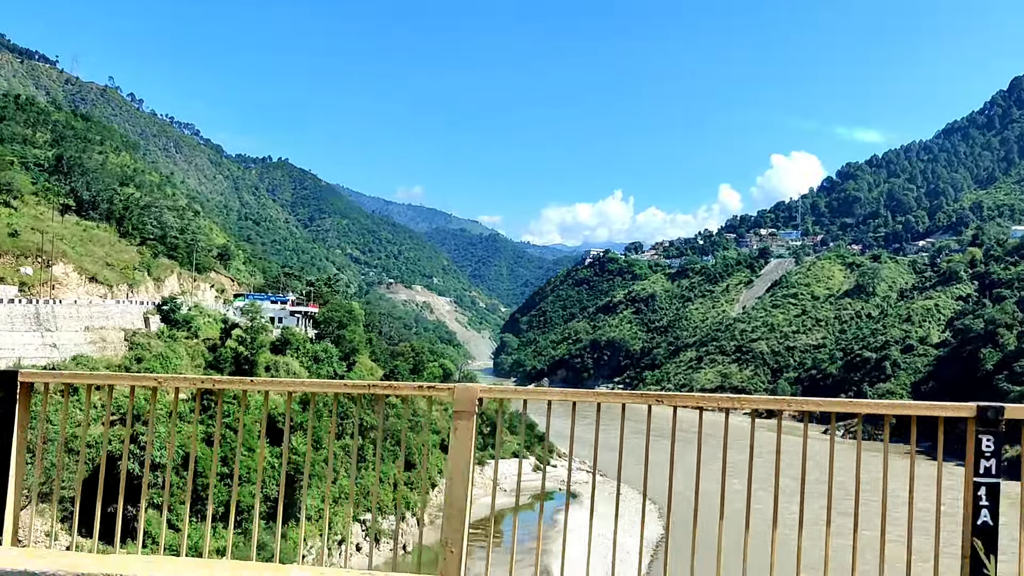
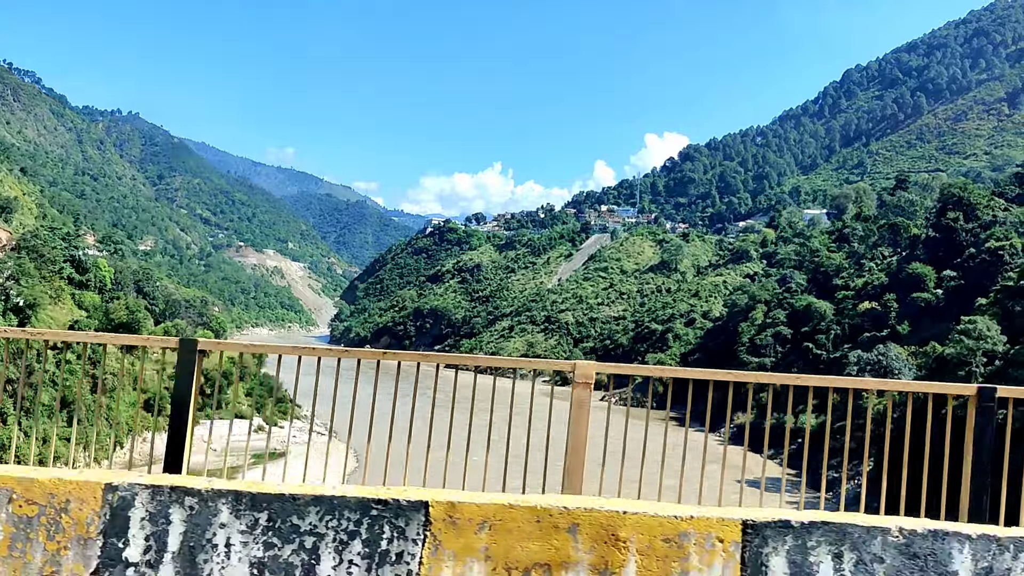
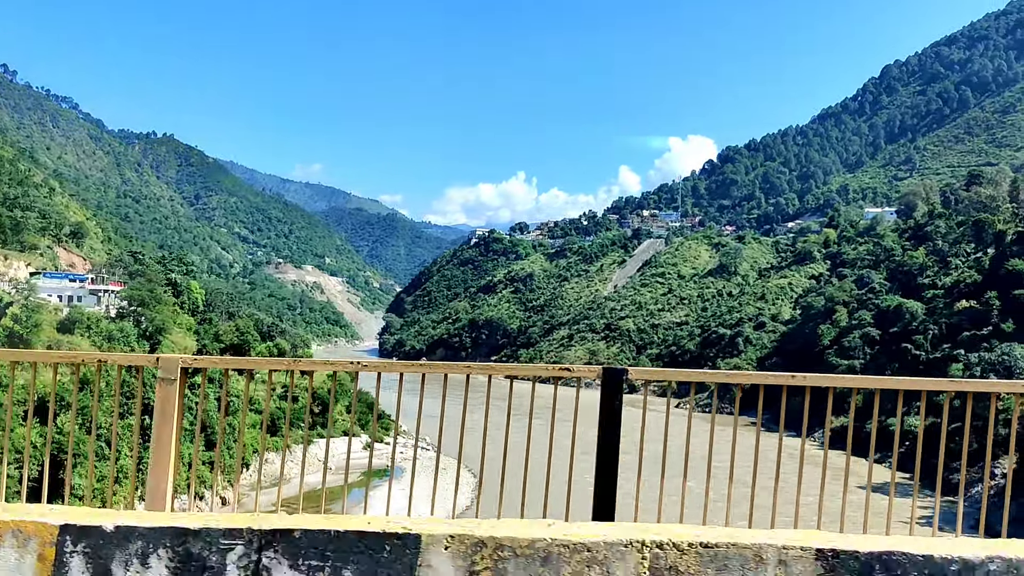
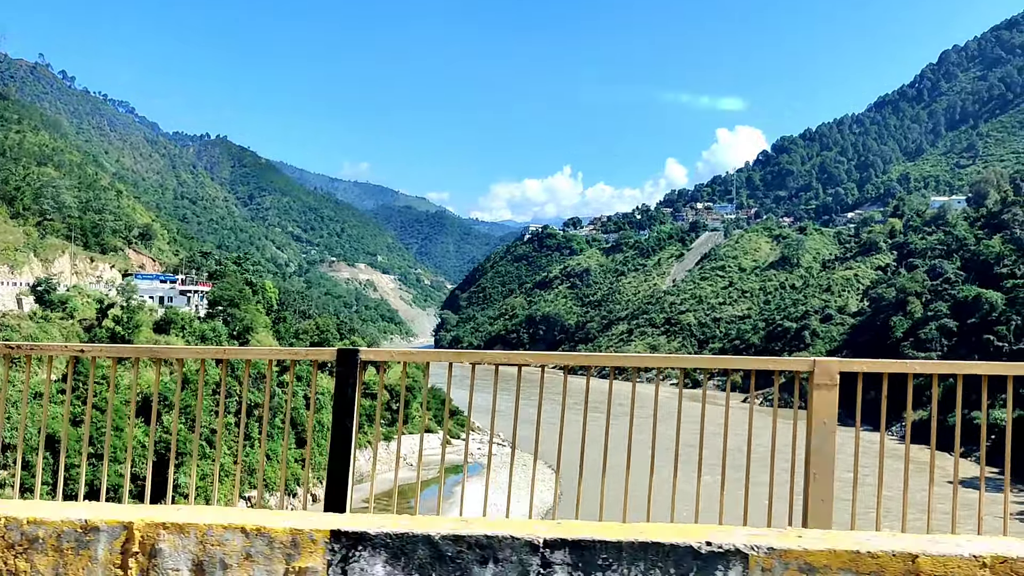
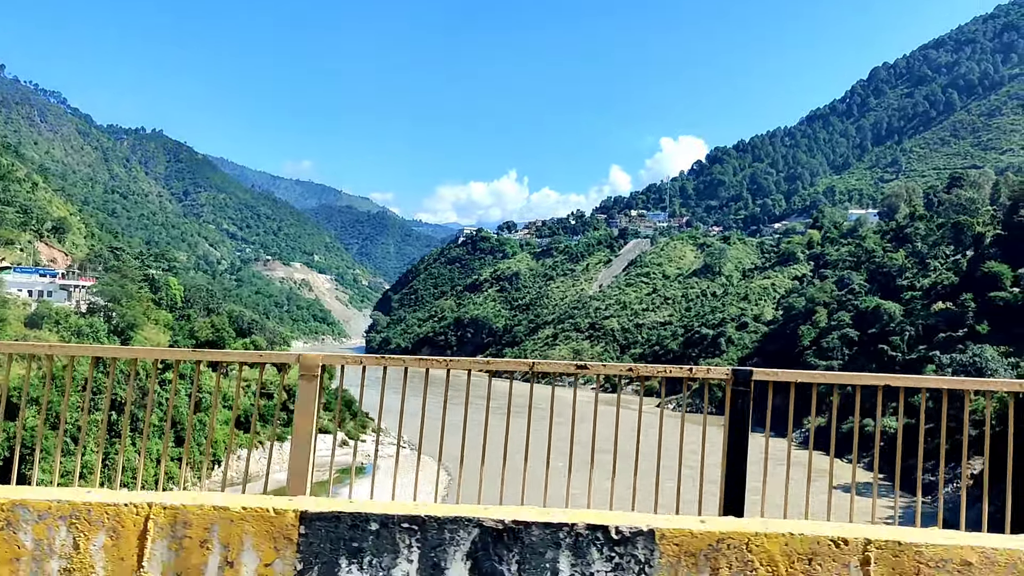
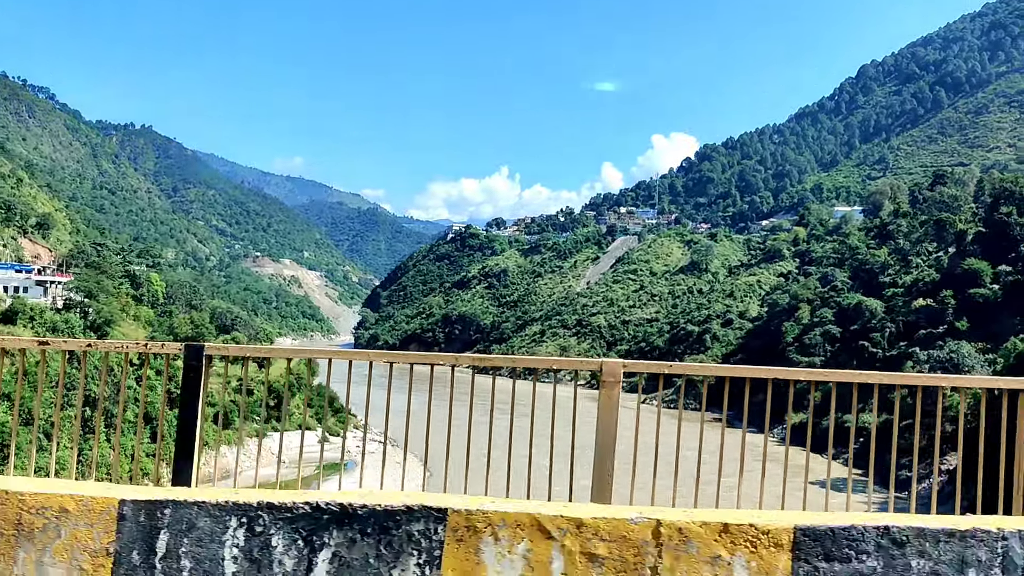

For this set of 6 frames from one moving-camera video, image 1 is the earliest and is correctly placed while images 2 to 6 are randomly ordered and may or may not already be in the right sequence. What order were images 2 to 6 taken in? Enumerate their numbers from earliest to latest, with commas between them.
4, 3, 5, 6, 2
